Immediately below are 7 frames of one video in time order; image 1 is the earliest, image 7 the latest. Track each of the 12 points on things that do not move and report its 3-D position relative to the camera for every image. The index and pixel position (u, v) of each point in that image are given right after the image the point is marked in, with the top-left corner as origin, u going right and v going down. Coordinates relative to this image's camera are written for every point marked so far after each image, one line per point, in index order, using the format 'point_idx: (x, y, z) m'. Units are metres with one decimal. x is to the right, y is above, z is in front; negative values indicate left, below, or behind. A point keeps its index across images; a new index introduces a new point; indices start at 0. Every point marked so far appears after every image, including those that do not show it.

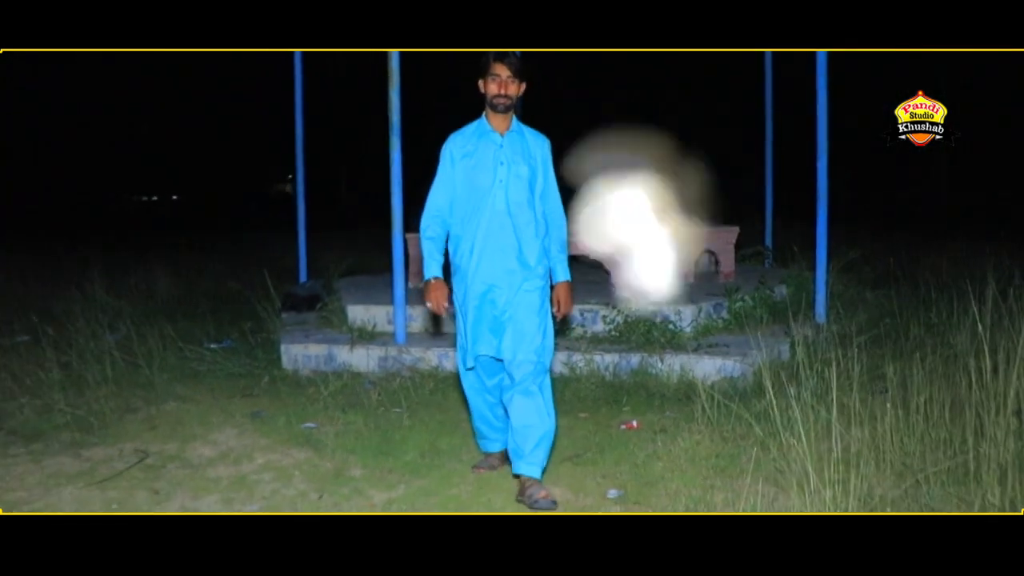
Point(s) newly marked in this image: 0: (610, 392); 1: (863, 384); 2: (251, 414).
0: (+0.5, -0.5, +5.0) m
1: (+1.6, -0.4, +4.4) m
2: (-1.4, -0.7, +5.2) m
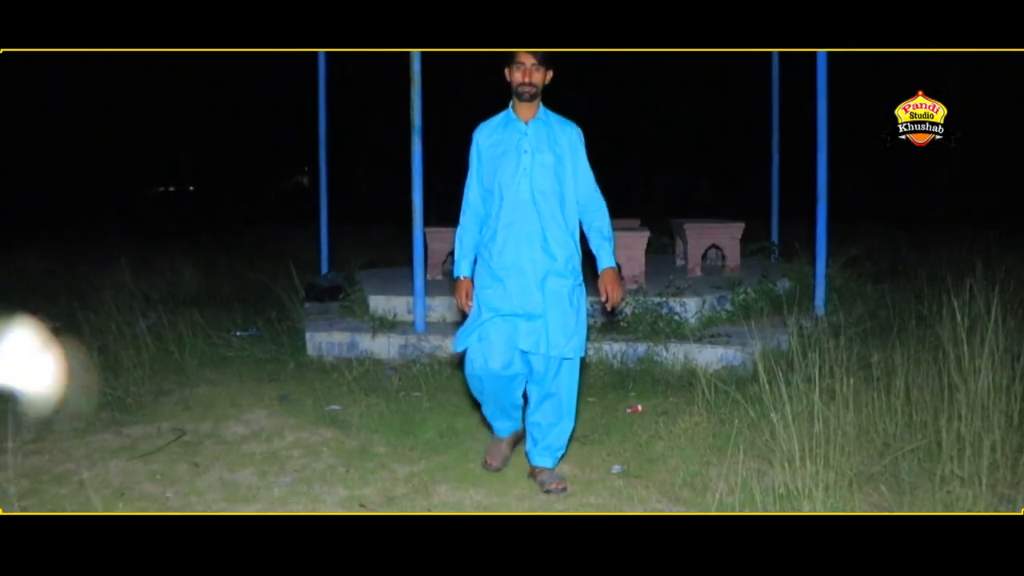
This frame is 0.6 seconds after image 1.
0: (+0.6, -0.5, +5.3) m
1: (+1.6, -0.4, +4.7) m
2: (-1.3, -0.6, +5.5) m
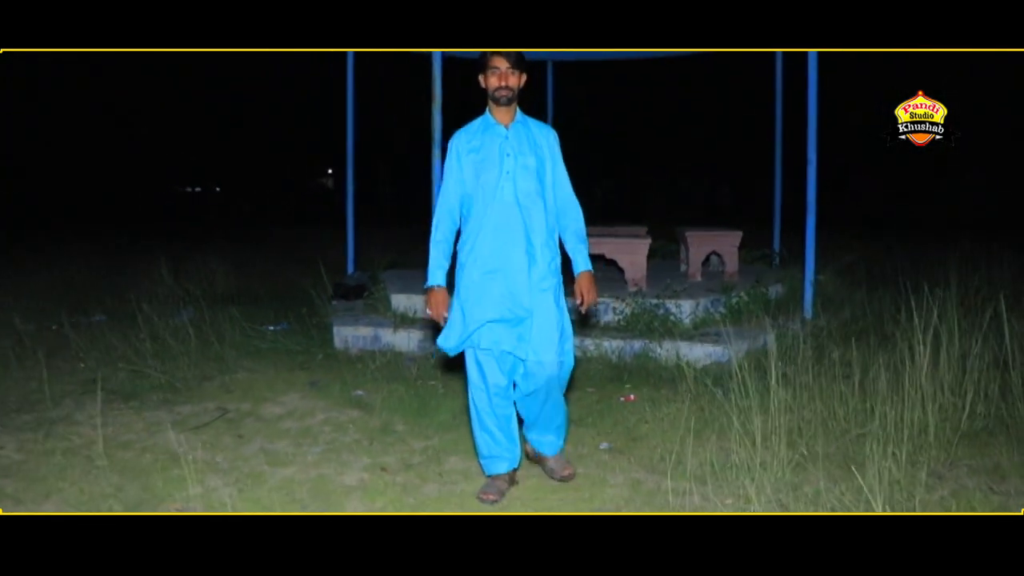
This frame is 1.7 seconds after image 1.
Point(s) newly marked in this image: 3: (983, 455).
0: (+0.6, -0.5, +5.9) m
1: (+1.7, -0.4, +5.3) m
2: (-1.3, -0.6, +6.1) m
3: (+1.9, -0.7, +3.9) m
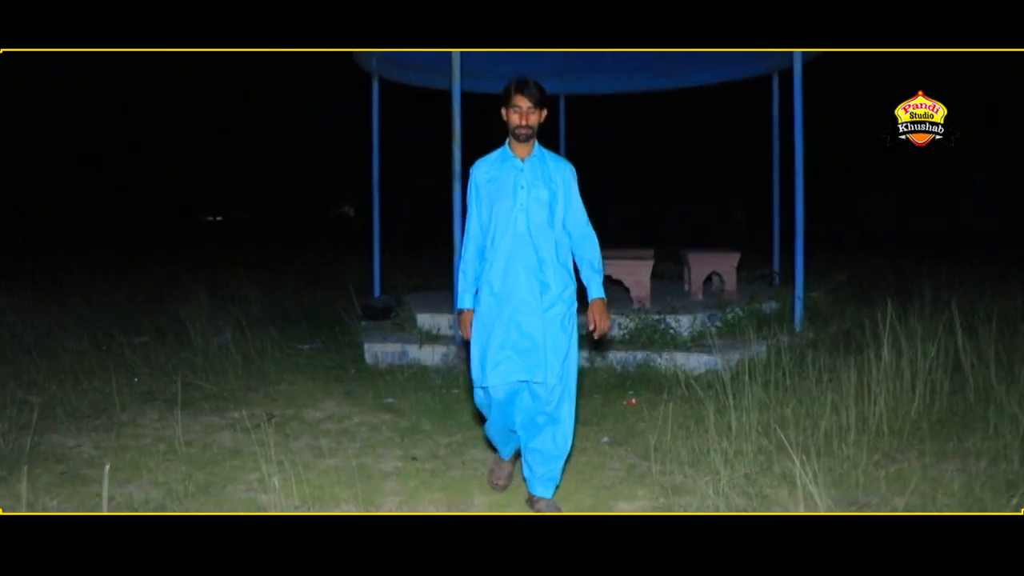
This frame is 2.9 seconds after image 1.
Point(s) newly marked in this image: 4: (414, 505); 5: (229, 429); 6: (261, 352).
0: (+0.7, -0.6, +6.6) m
1: (+1.7, -0.5, +5.9) m
2: (-1.2, -0.7, +6.8) m
3: (+1.9, -0.7, +4.6) m
4: (-0.4, -0.9, +4.3) m
5: (-1.7, -0.8, +5.7) m
6: (-2.1, -0.5, +8.1) m
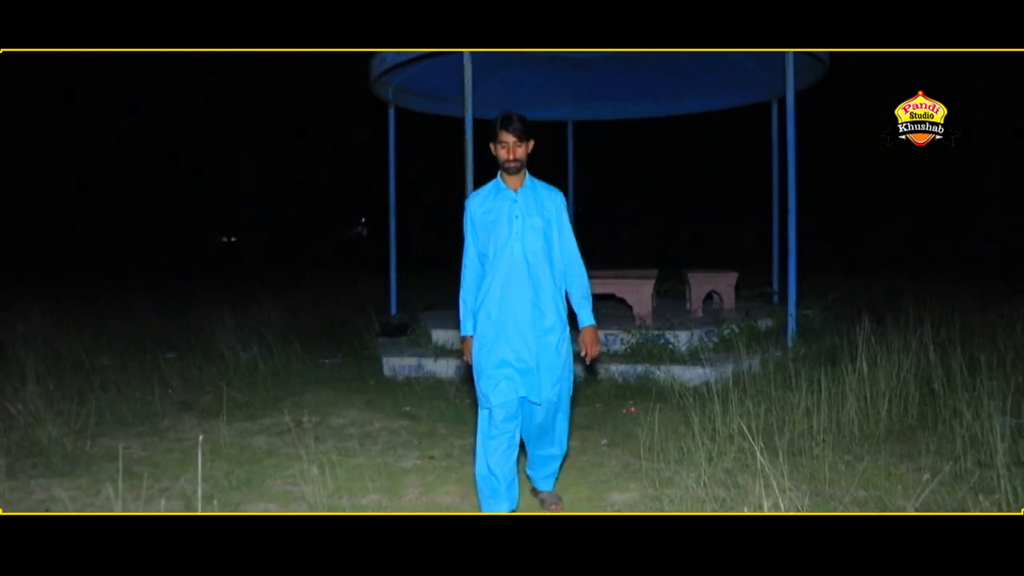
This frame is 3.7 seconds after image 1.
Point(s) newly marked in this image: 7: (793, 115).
0: (+0.8, -0.7, +7.1) m
1: (+1.8, -0.6, +6.4) m
2: (-1.1, -0.8, +7.3) m
3: (+2.0, -0.8, +5.1) m
4: (-0.4, -1.0, +4.8) m
5: (-1.6, -0.9, +6.3) m
6: (-2.0, -0.7, +8.6) m
7: (+2.5, +1.6, +8.8) m
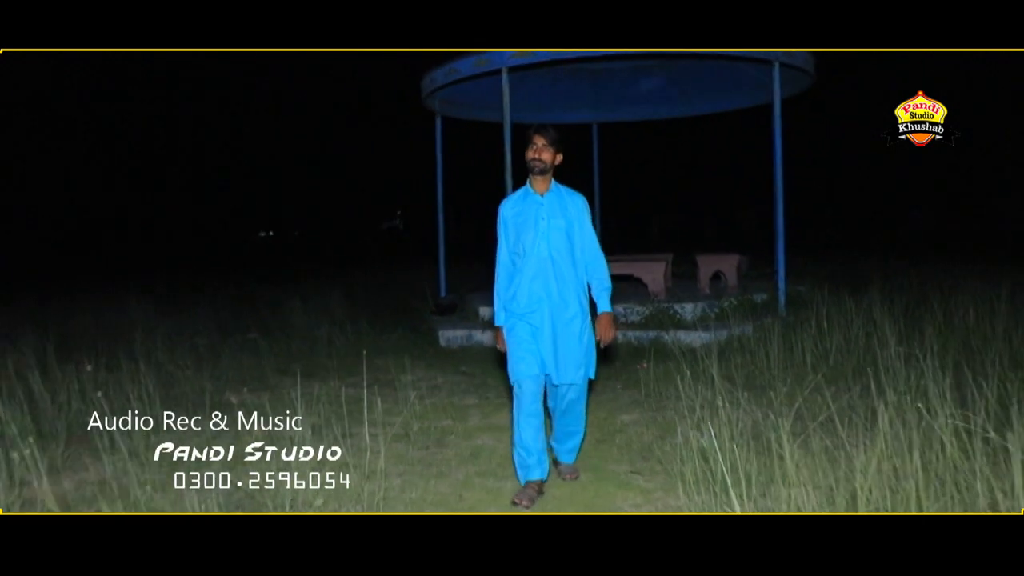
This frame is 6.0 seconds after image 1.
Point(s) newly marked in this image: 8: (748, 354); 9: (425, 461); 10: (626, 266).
0: (+1.1, -0.6, +8.7) m
1: (+2.1, -0.4, +8.0) m
2: (-0.8, -0.7, +9.0) m
3: (+2.2, -0.6, +6.6) m
4: (-0.2, -0.9, +6.4) m
5: (-1.3, -0.8, +8.0) m
6: (-1.6, -0.5, +10.3) m
7: (+2.8, +1.8, +10.3) m
8: (+1.8, -0.5, +7.4) m
9: (-0.5, -1.0, +5.5) m
10: (+1.2, +0.2, +10.1) m
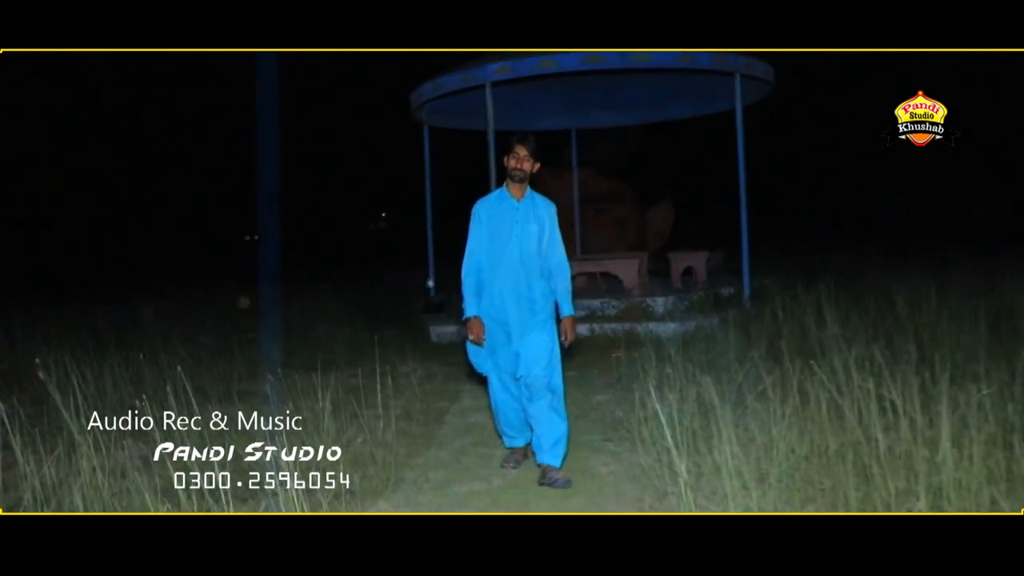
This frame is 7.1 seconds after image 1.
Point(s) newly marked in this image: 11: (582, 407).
0: (+1.0, -0.5, +9.5) m
1: (+2.0, -0.4, +8.8) m
2: (-0.9, -0.7, +9.8) m
3: (+2.1, -0.6, +7.5) m
4: (-0.2, -0.9, +7.3) m
5: (-1.4, -0.8, +8.8) m
6: (-1.8, -0.5, +11.2) m
7: (+2.6, +1.9, +11.2) m
8: (+1.7, -0.4, +8.3) m
9: (-0.6, -1.0, +6.3) m
10: (+1.0, +0.3, +11.0) m
11: (+0.5, -0.8, +6.8) m
